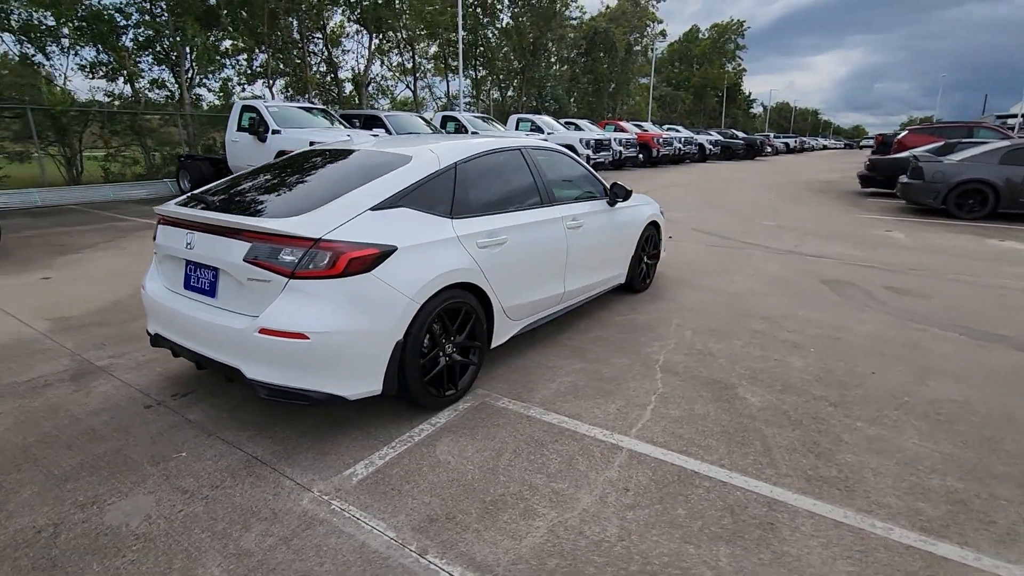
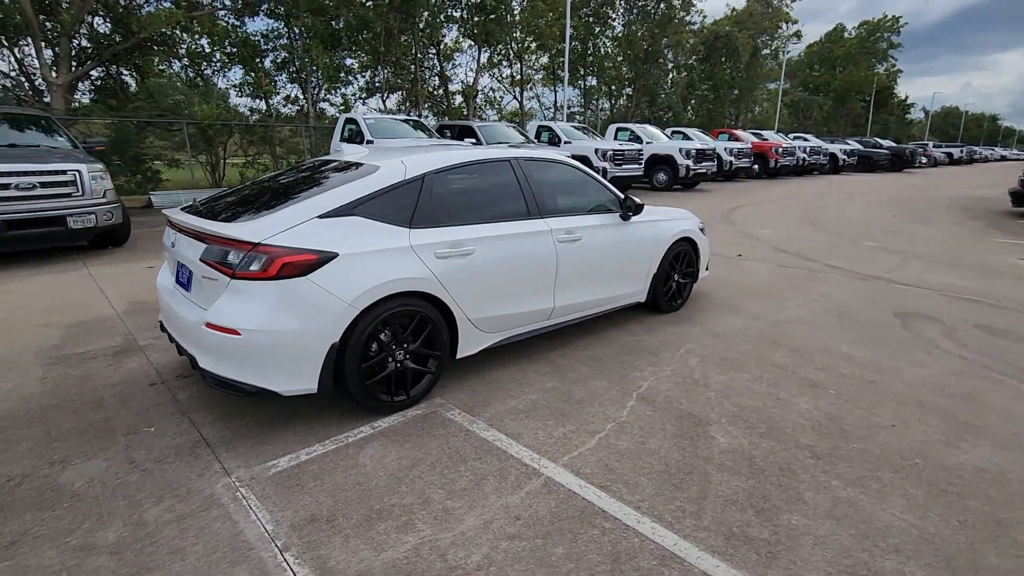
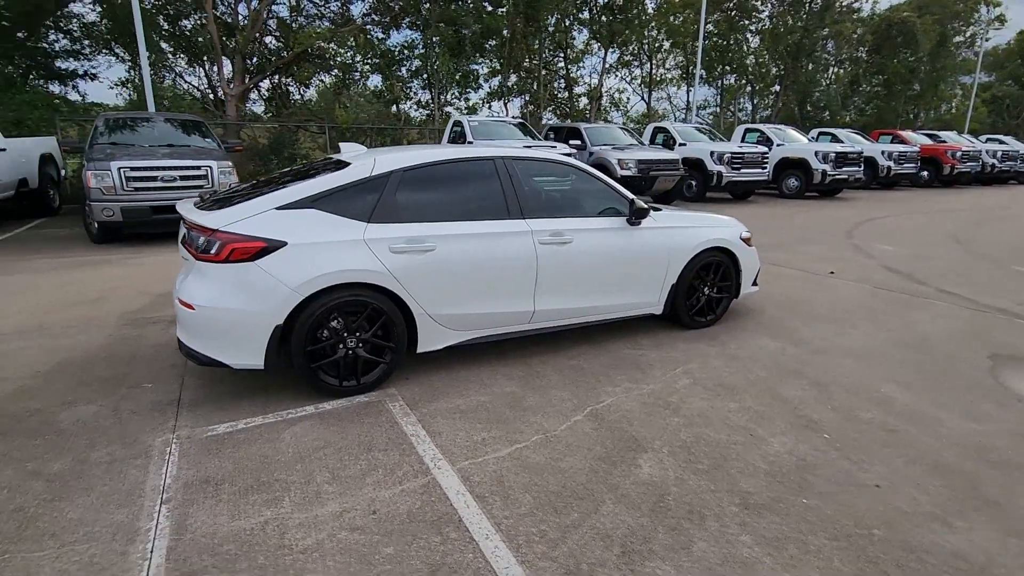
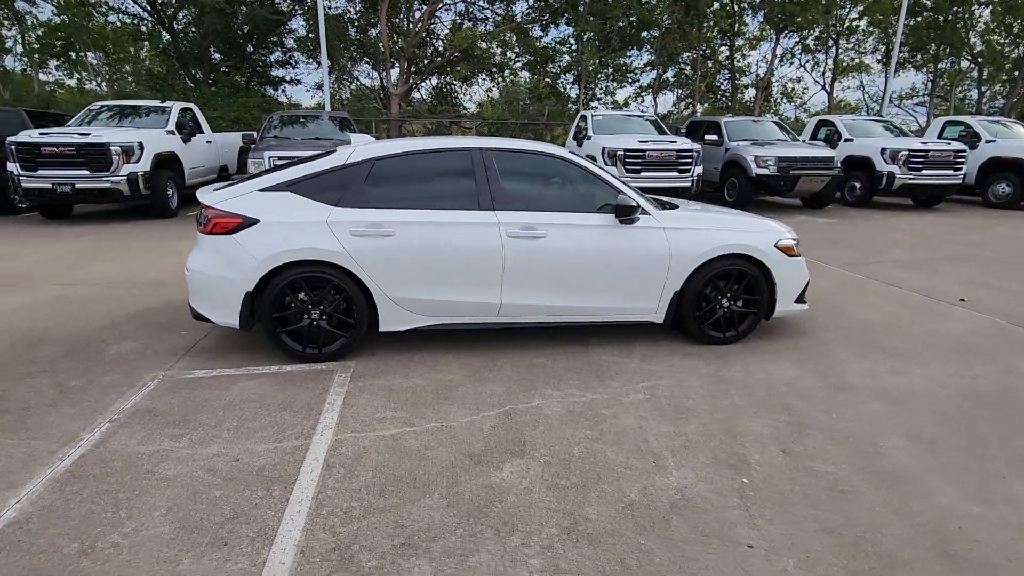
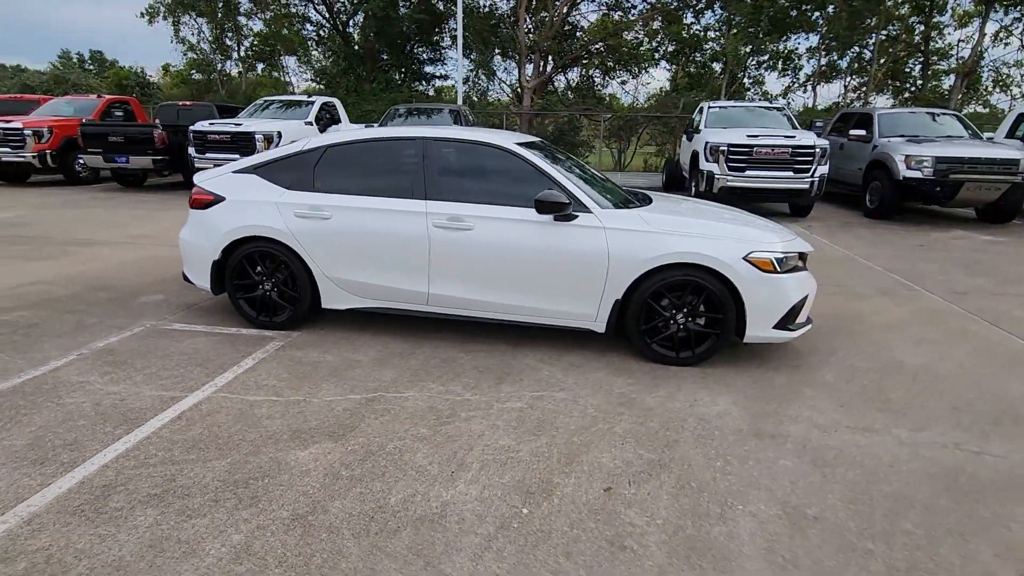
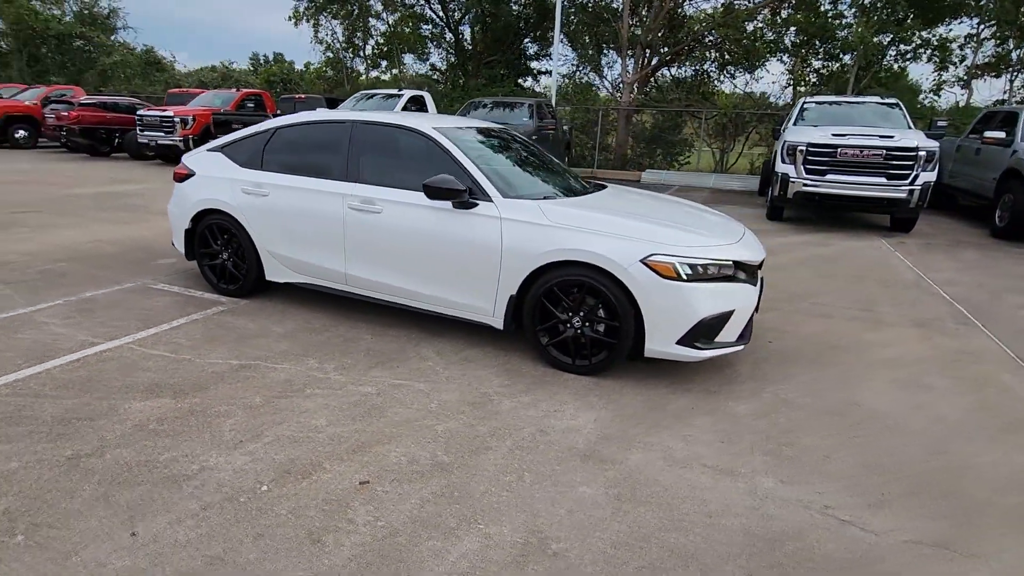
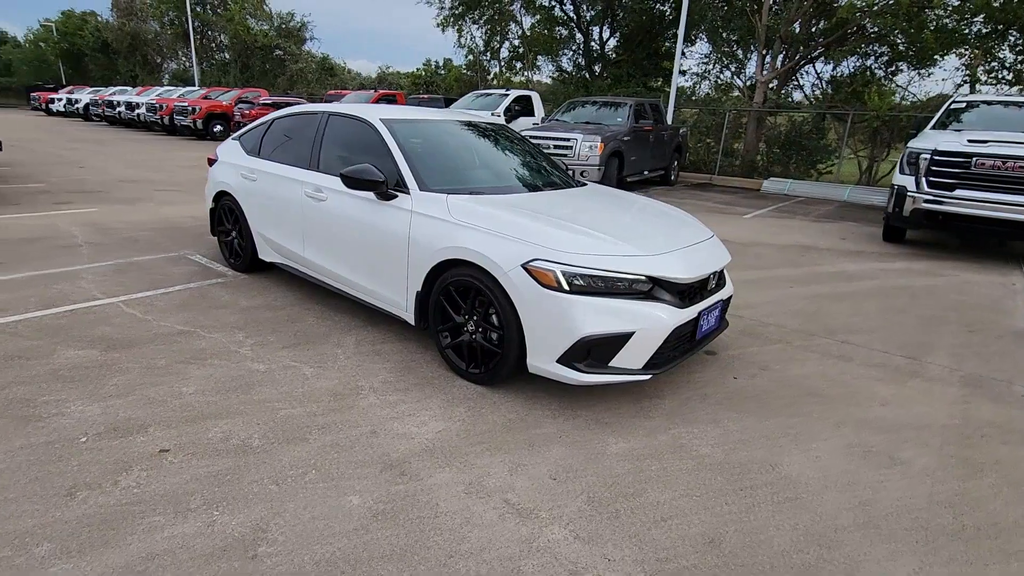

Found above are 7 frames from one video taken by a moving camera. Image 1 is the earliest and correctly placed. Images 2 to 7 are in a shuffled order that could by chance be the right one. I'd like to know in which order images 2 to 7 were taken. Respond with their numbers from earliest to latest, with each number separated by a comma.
2, 3, 4, 5, 6, 7
